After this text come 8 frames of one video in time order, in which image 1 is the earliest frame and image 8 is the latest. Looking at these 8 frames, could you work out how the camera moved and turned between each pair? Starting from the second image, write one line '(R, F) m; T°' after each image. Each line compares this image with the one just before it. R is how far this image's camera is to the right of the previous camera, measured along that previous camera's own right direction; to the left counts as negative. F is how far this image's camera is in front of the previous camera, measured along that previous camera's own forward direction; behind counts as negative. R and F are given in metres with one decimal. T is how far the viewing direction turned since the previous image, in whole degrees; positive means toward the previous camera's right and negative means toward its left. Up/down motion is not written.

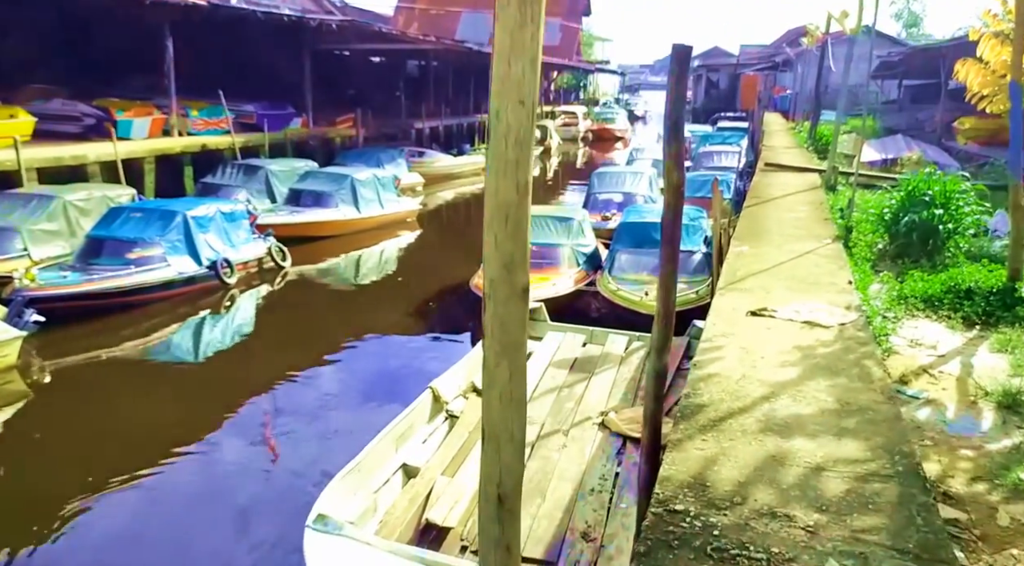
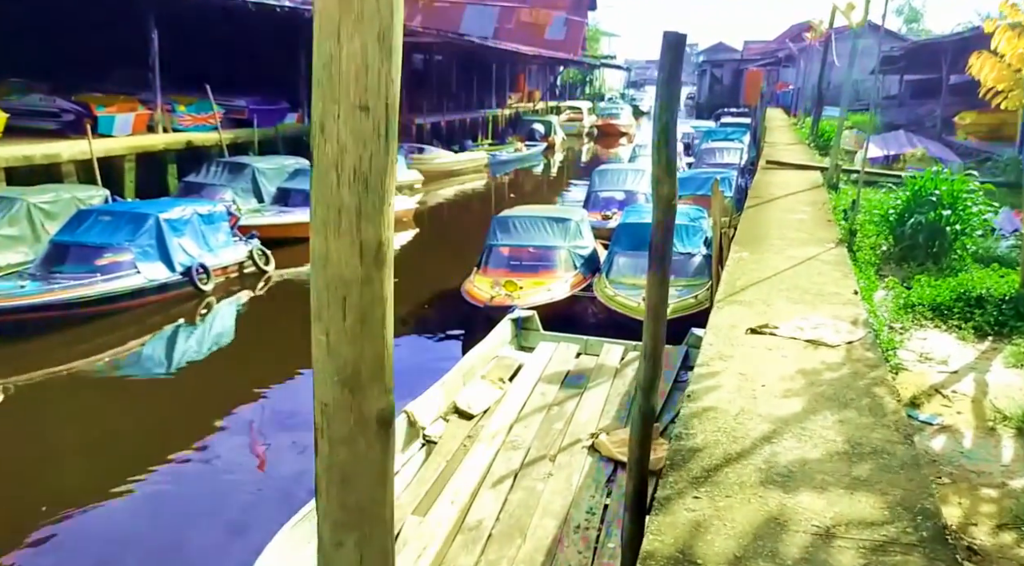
(+0.1, +0.4) m; 0°
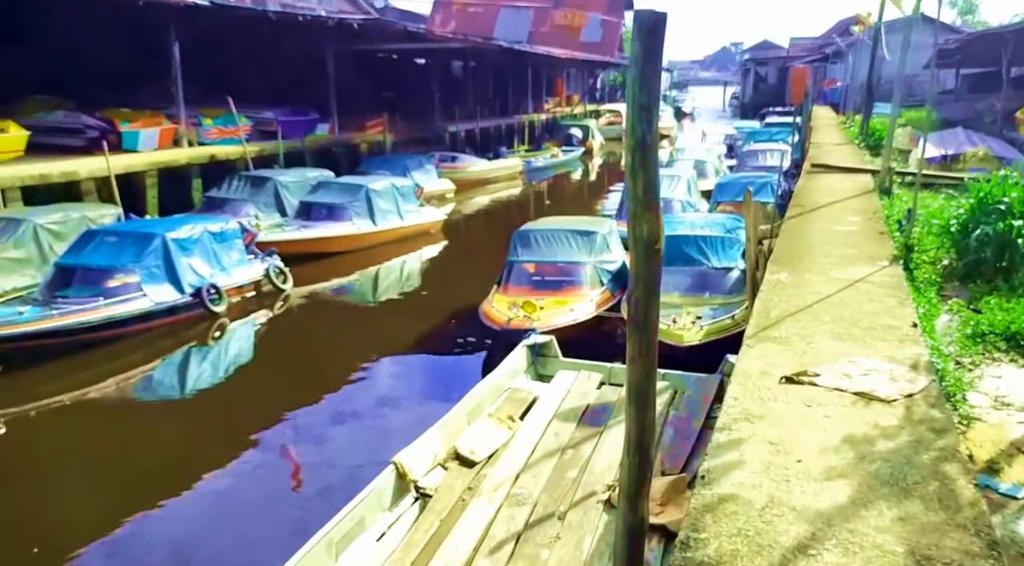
(+0.3, +0.7) m; -3°
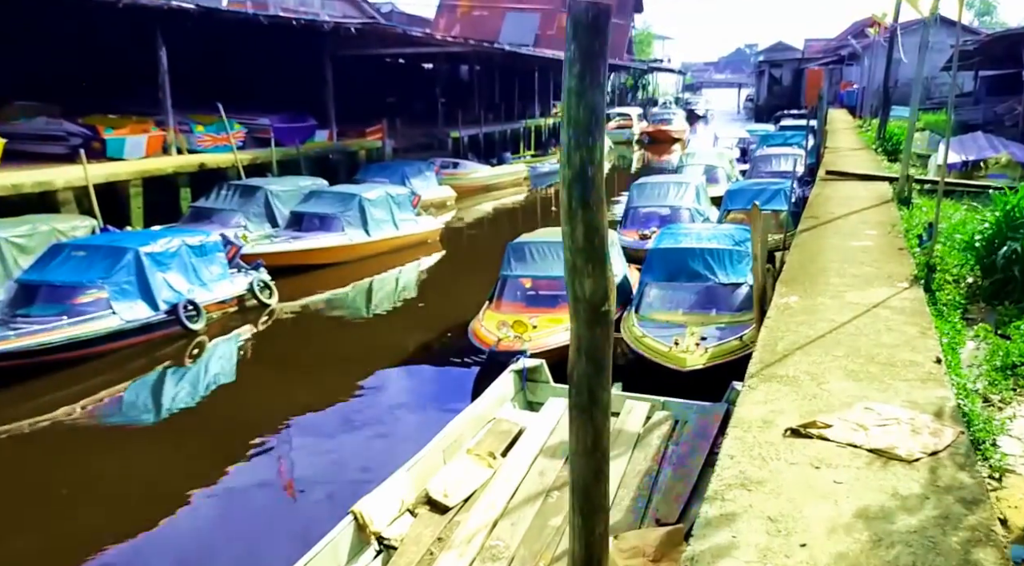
(+0.2, +0.5) m; -1°
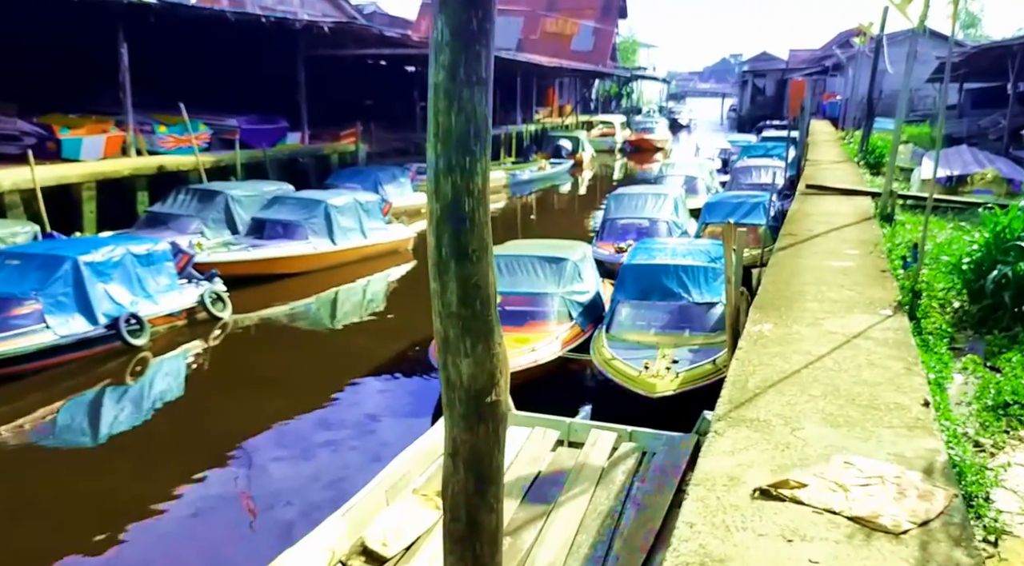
(+0.2, +0.5) m; +1°
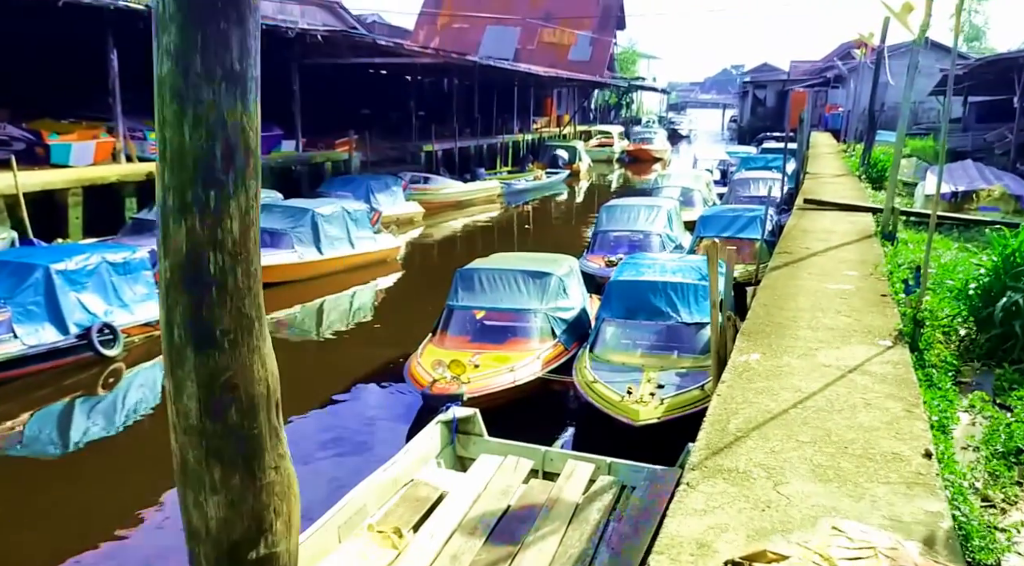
(+0.2, +0.4) m; 0°
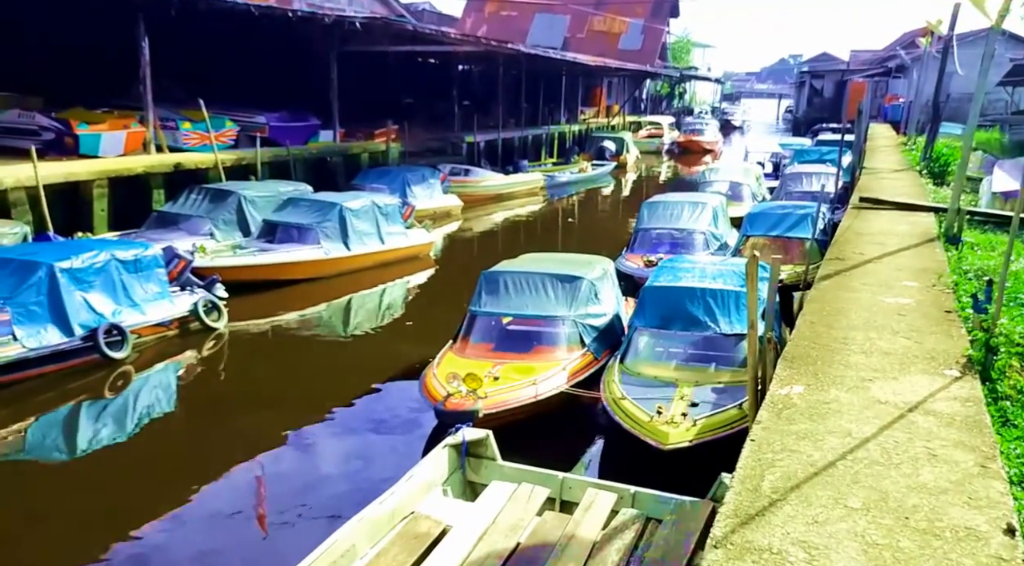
(+0.2, +0.5) m; -4°
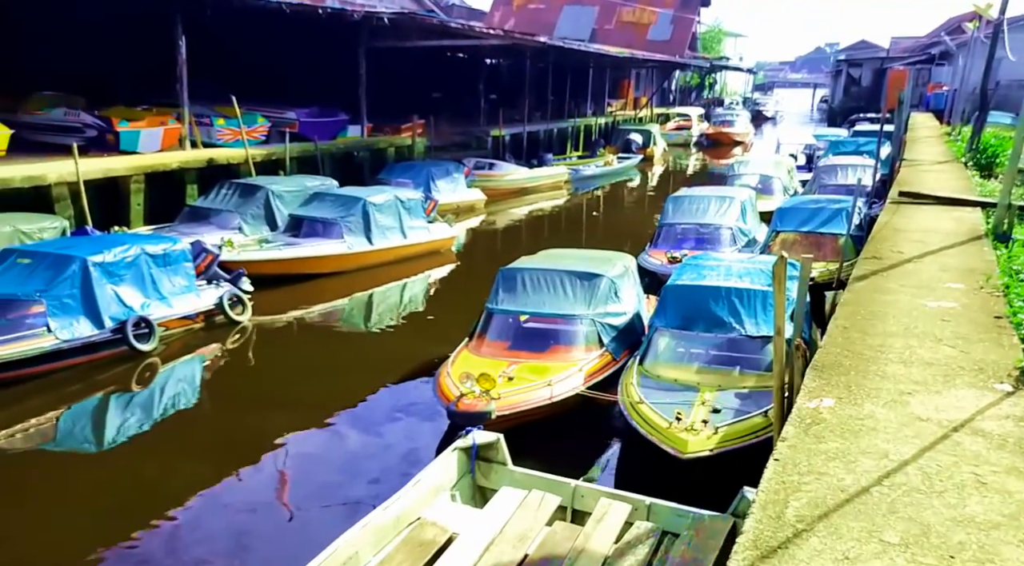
(+0.1, +0.3) m; -2°
